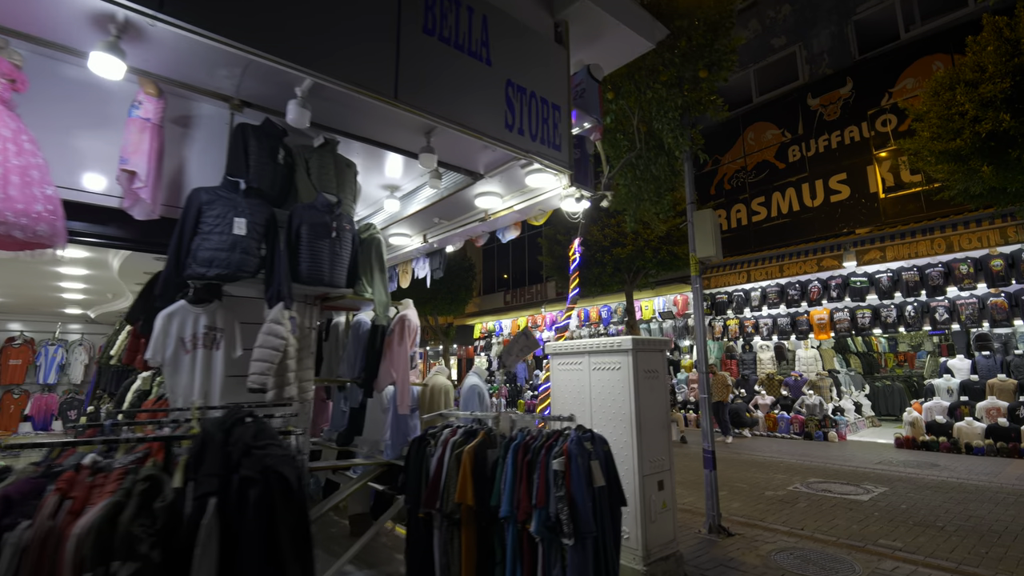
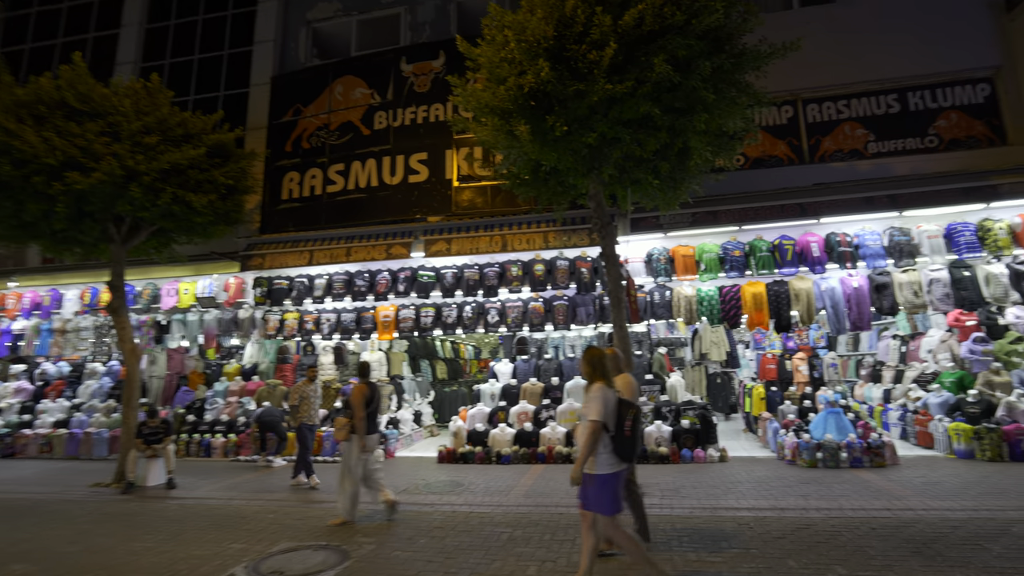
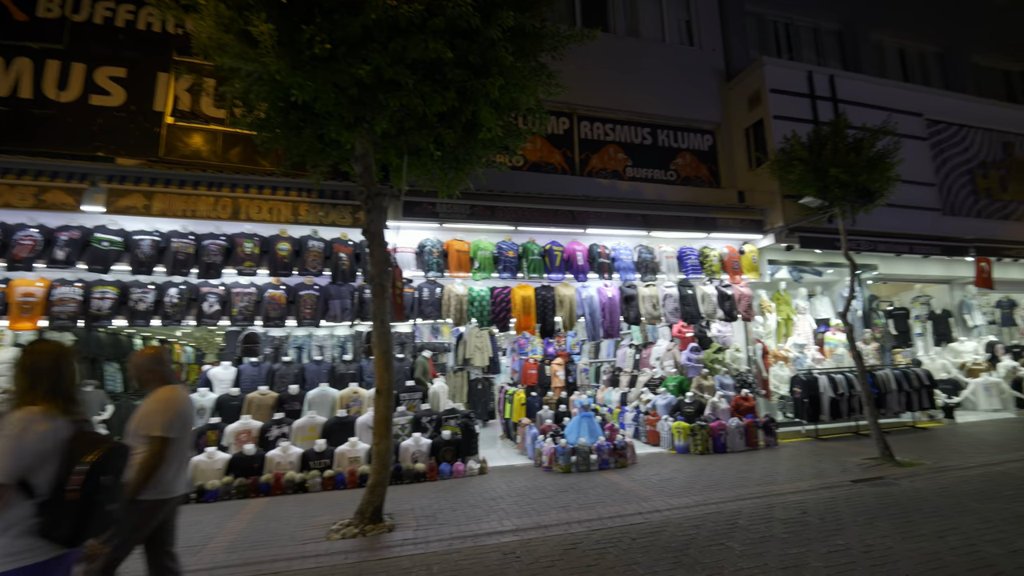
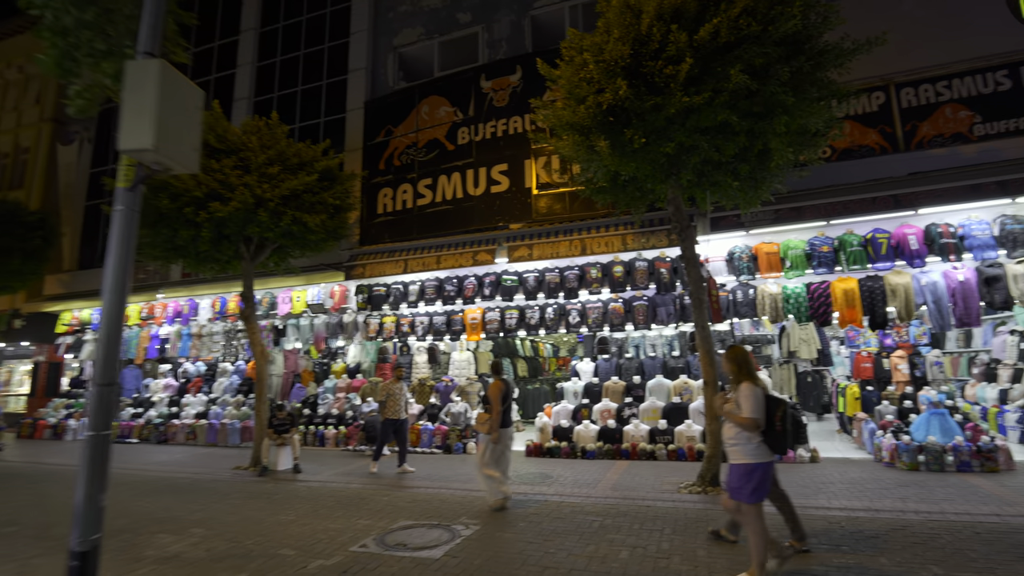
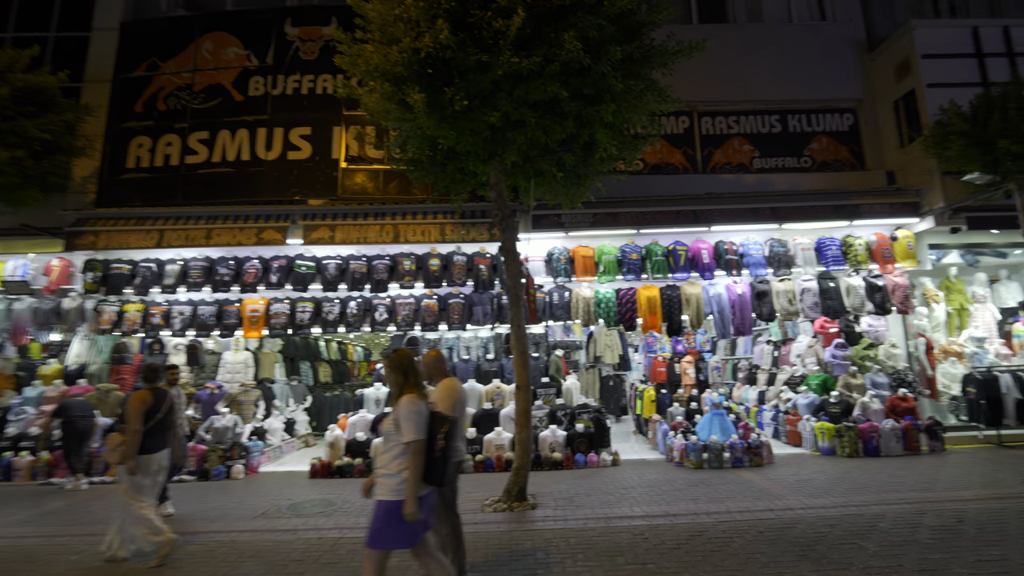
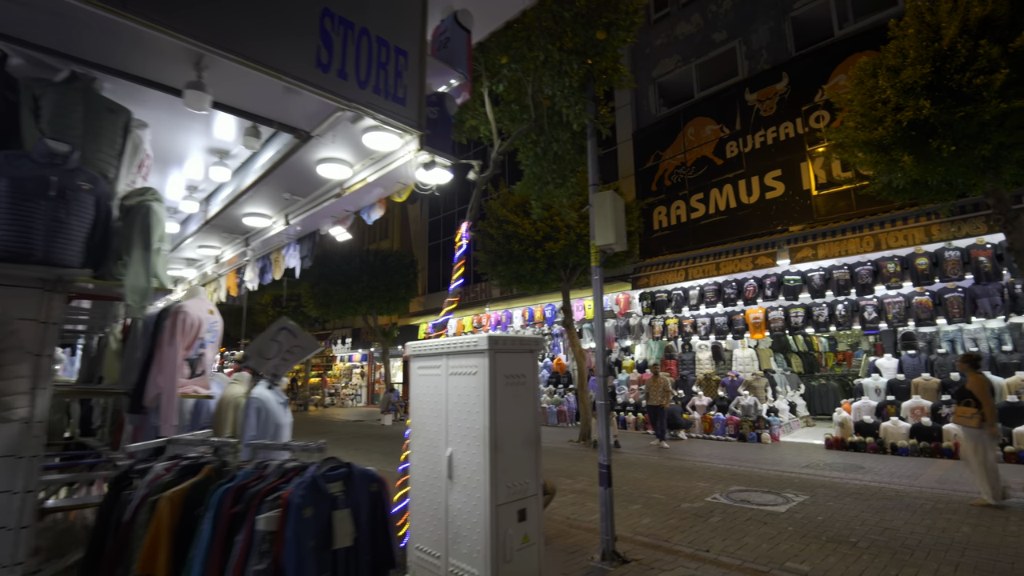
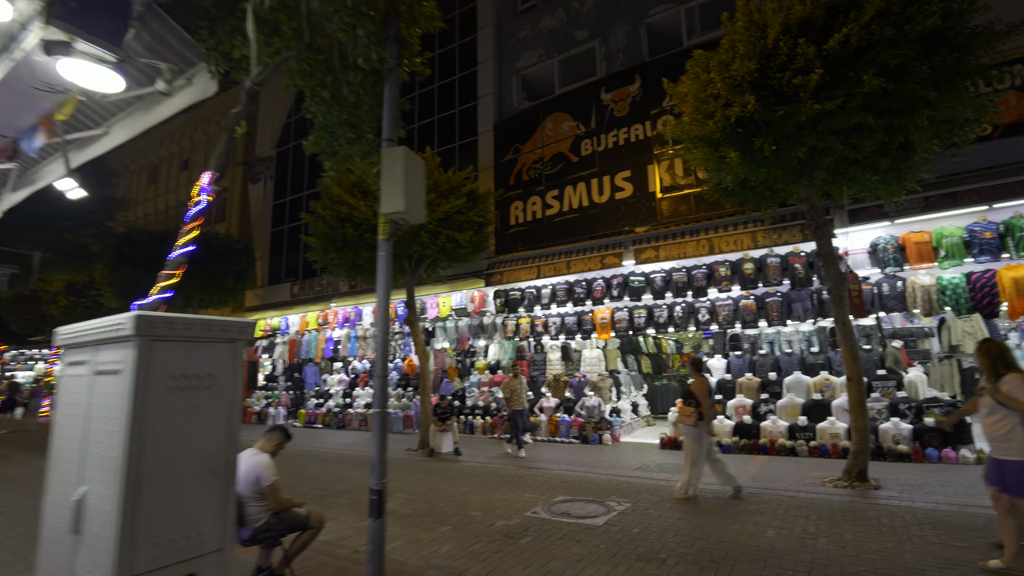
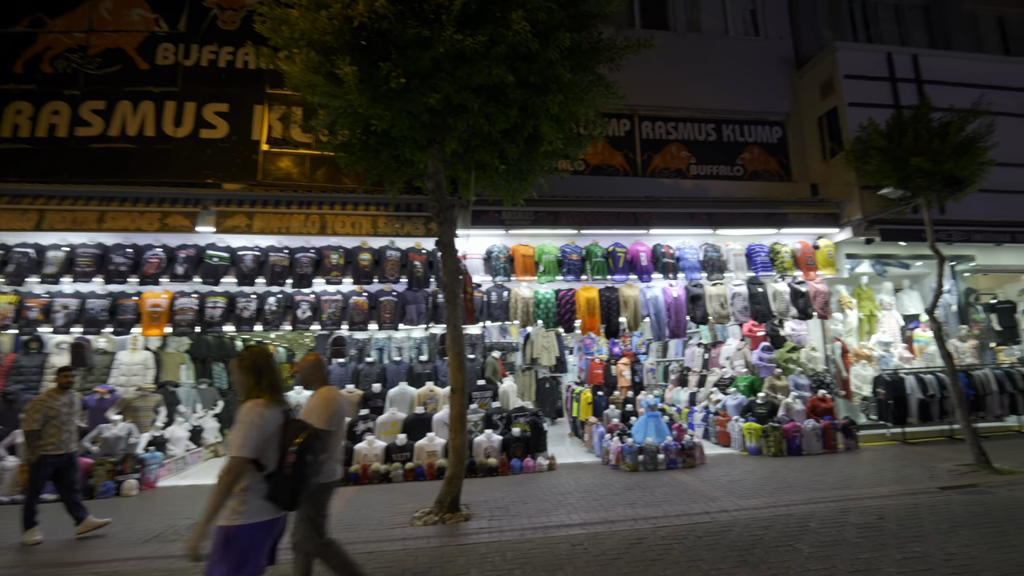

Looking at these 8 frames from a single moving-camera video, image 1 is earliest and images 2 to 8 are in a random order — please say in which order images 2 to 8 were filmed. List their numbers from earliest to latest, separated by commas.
6, 7, 4, 2, 5, 8, 3
